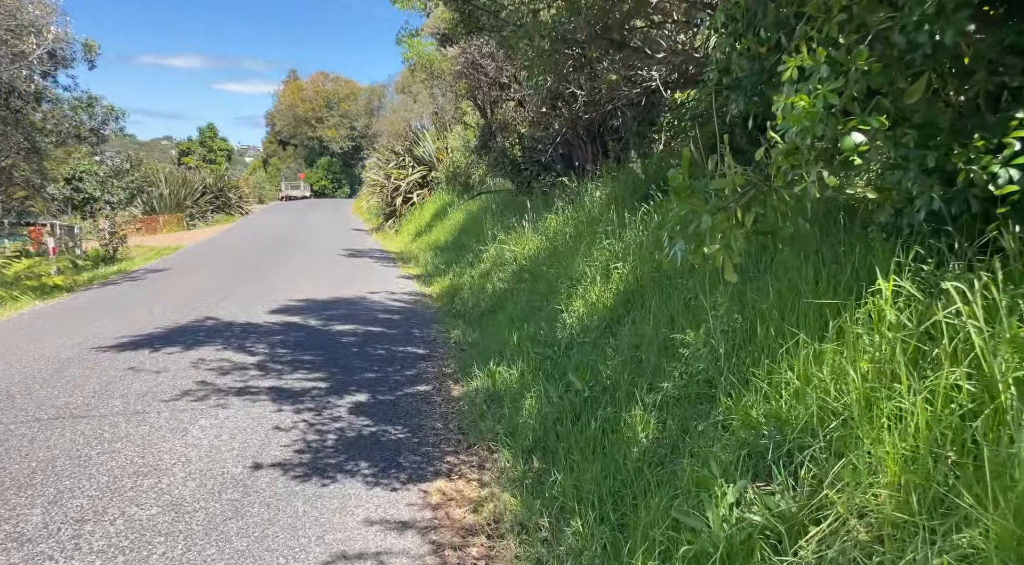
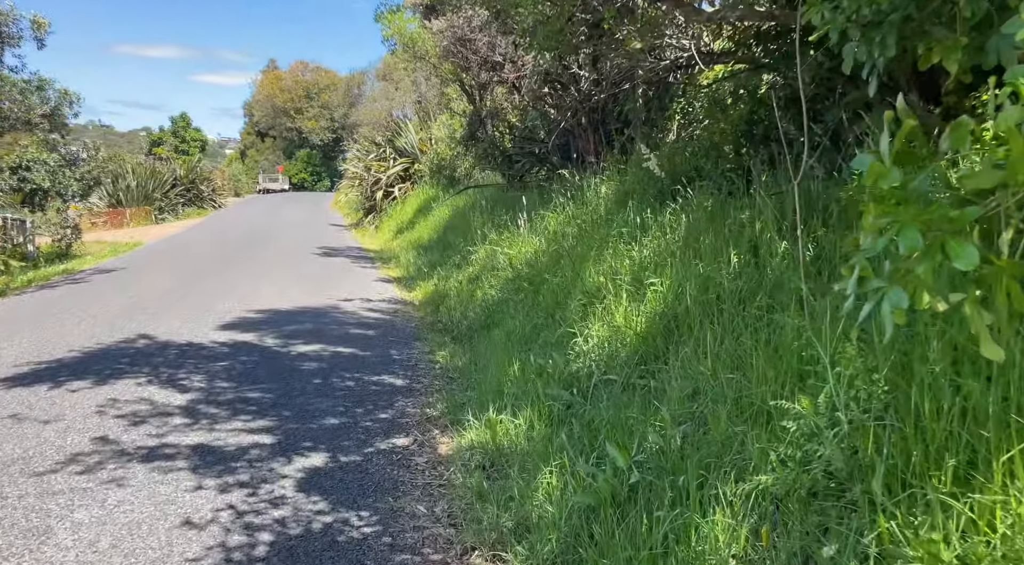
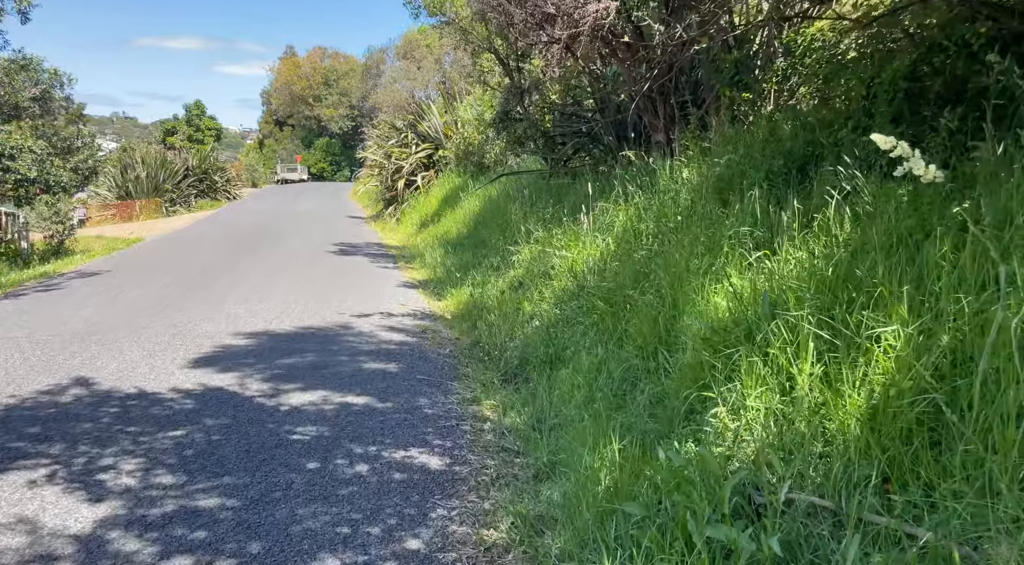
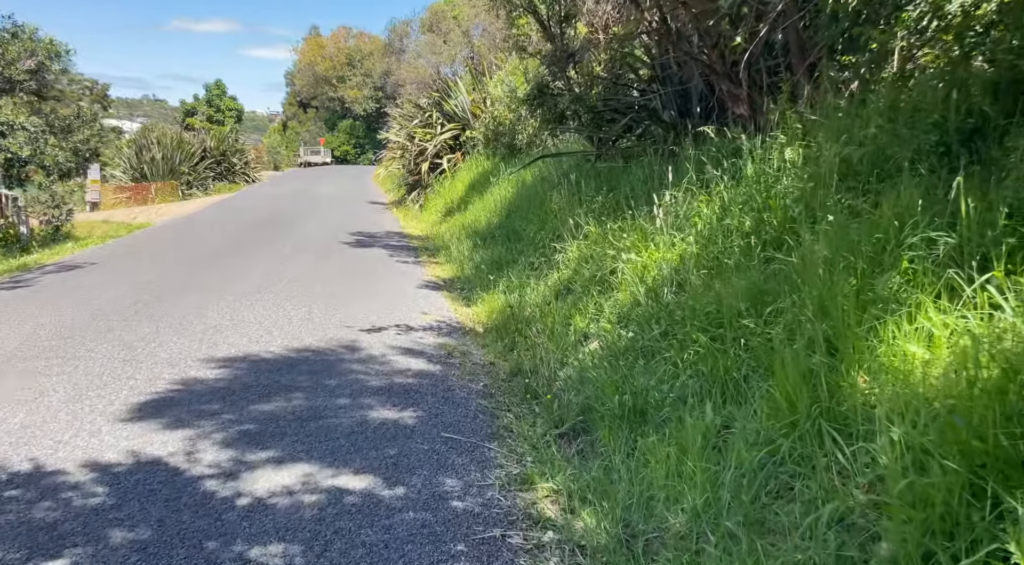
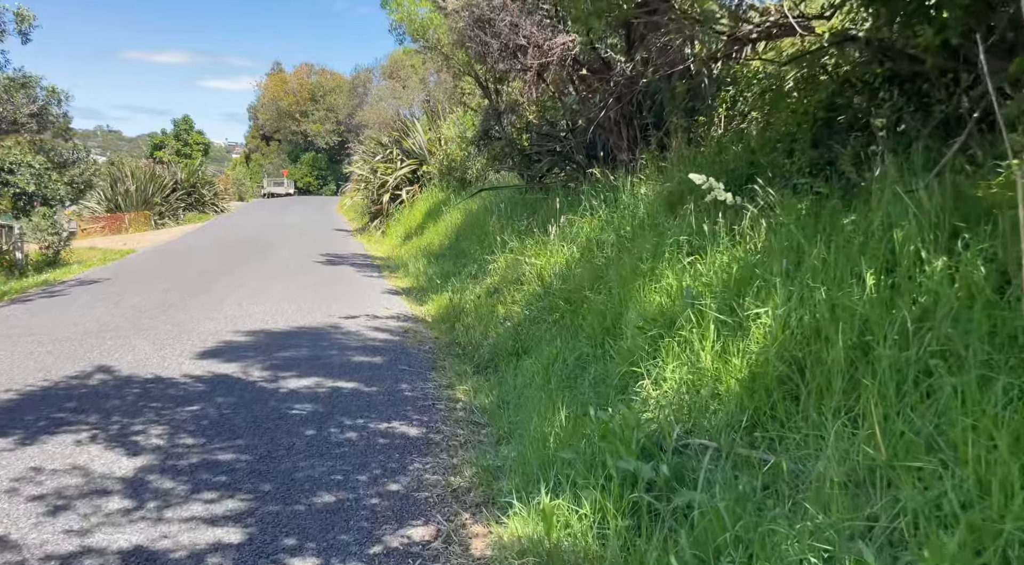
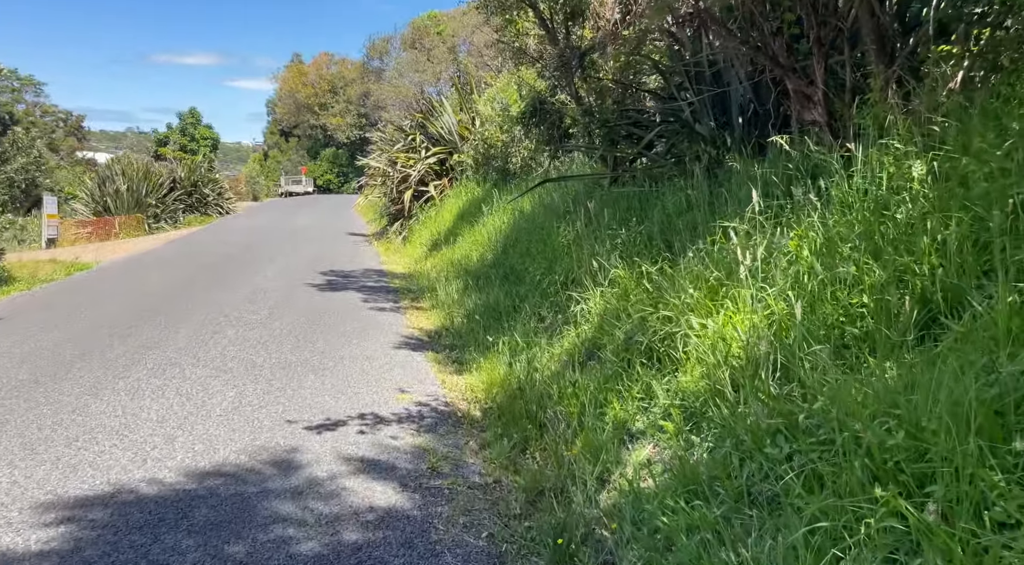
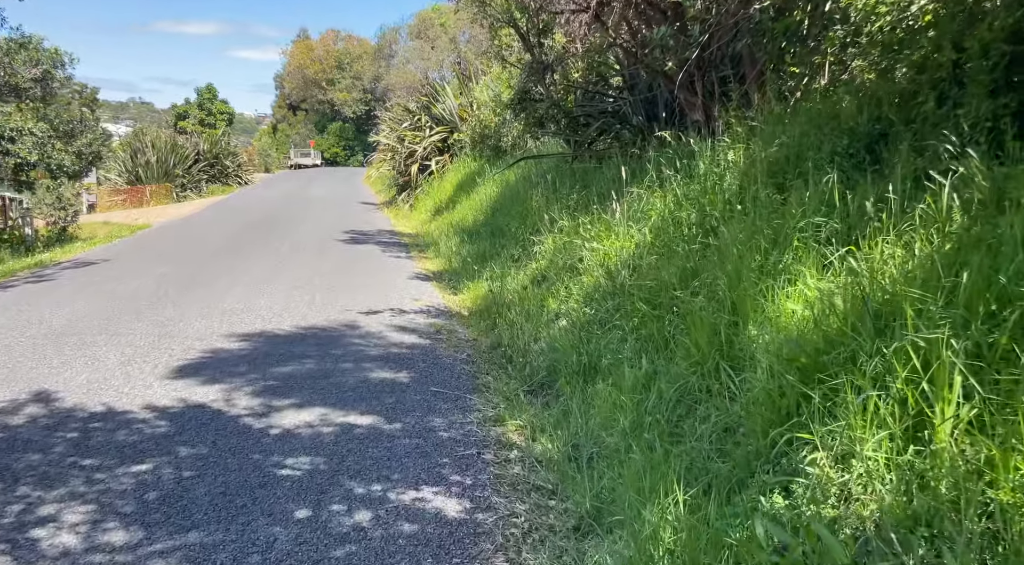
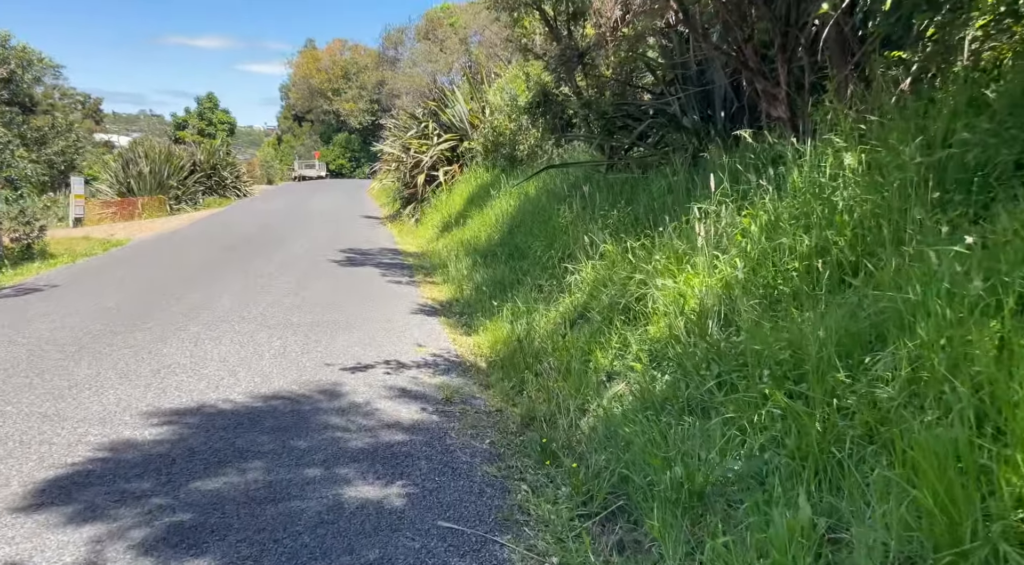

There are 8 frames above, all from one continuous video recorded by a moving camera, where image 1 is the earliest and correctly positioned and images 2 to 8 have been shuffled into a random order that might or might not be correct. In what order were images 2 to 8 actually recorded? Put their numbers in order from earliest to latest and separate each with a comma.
2, 5, 3, 7, 4, 8, 6
